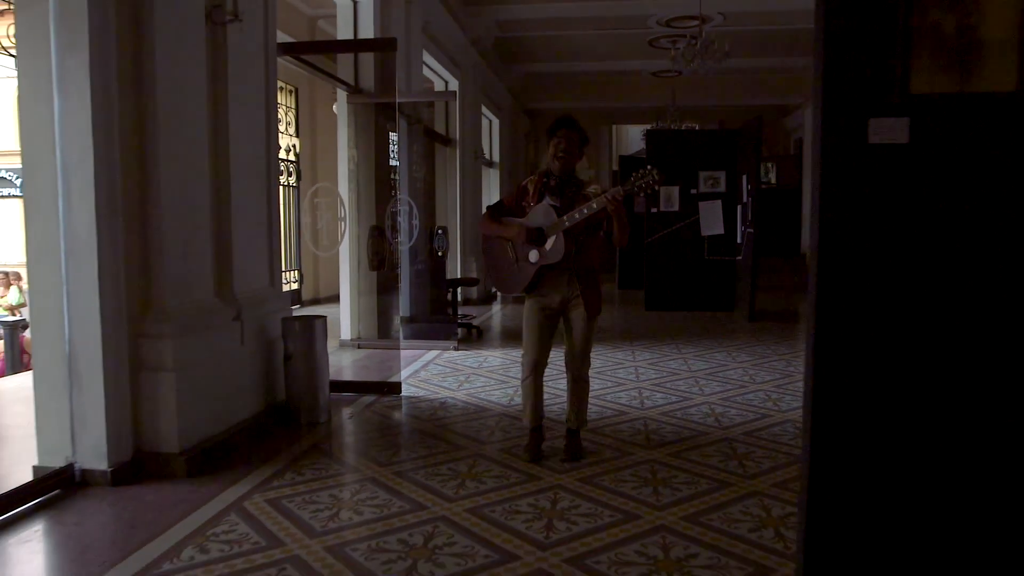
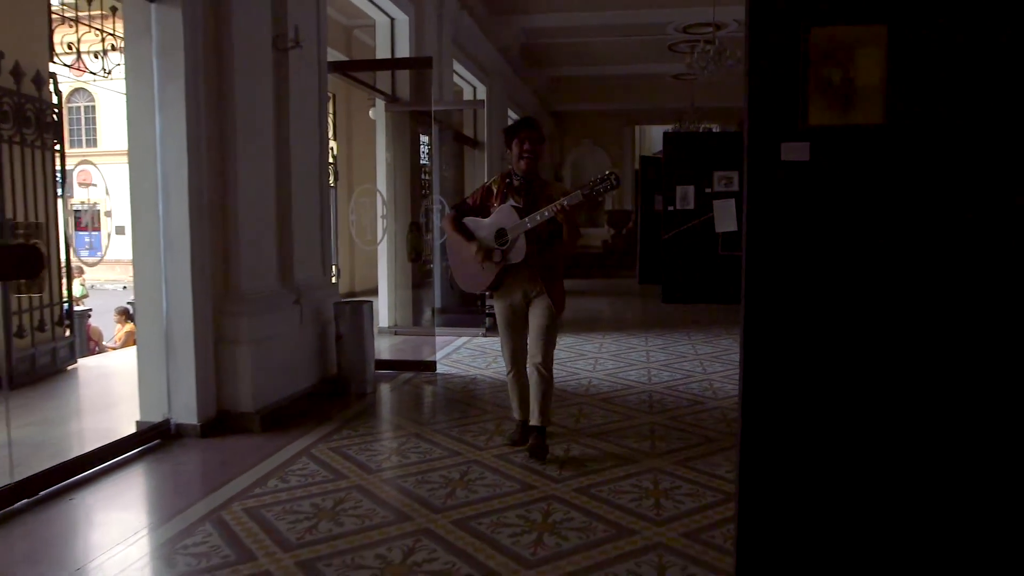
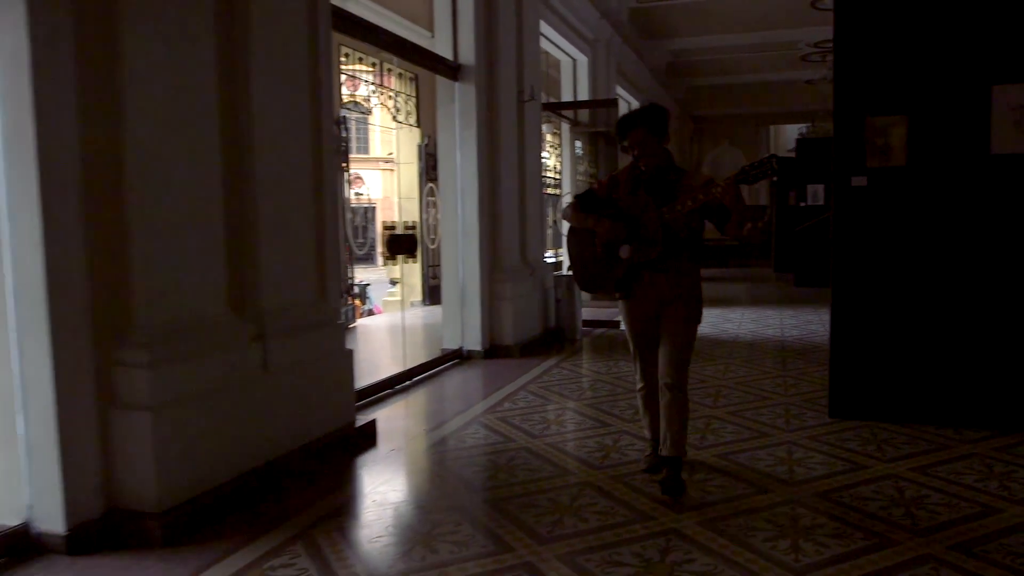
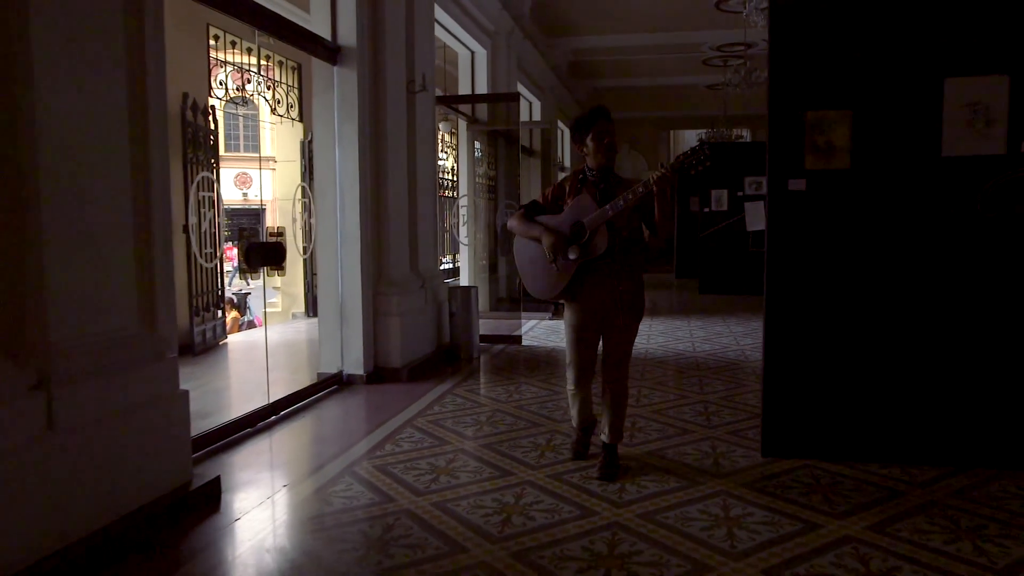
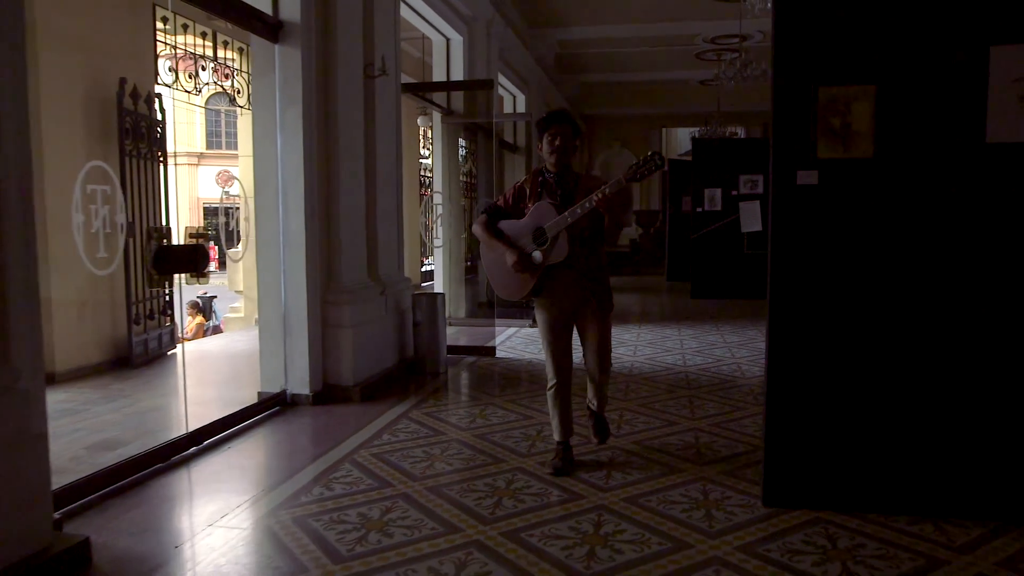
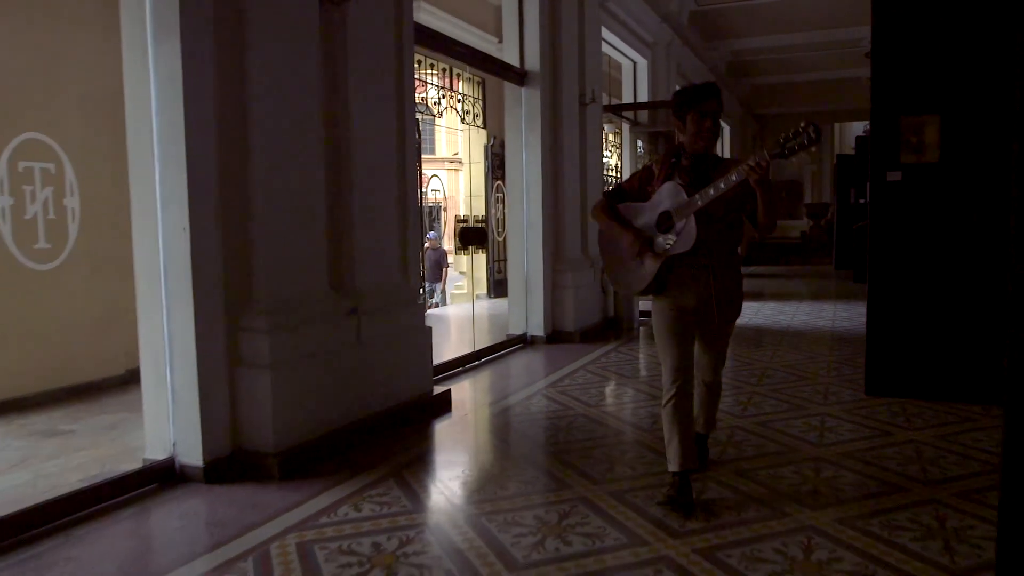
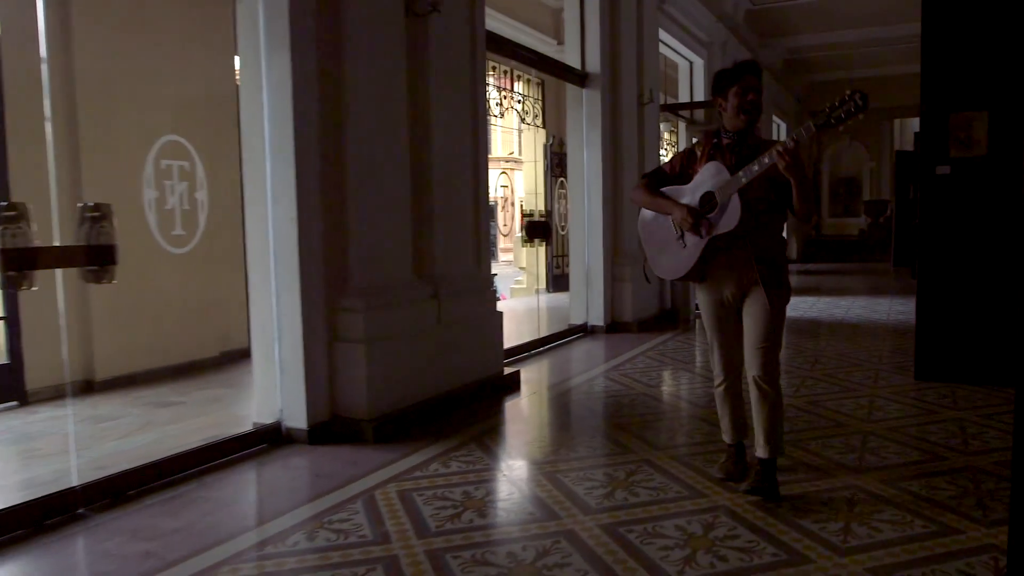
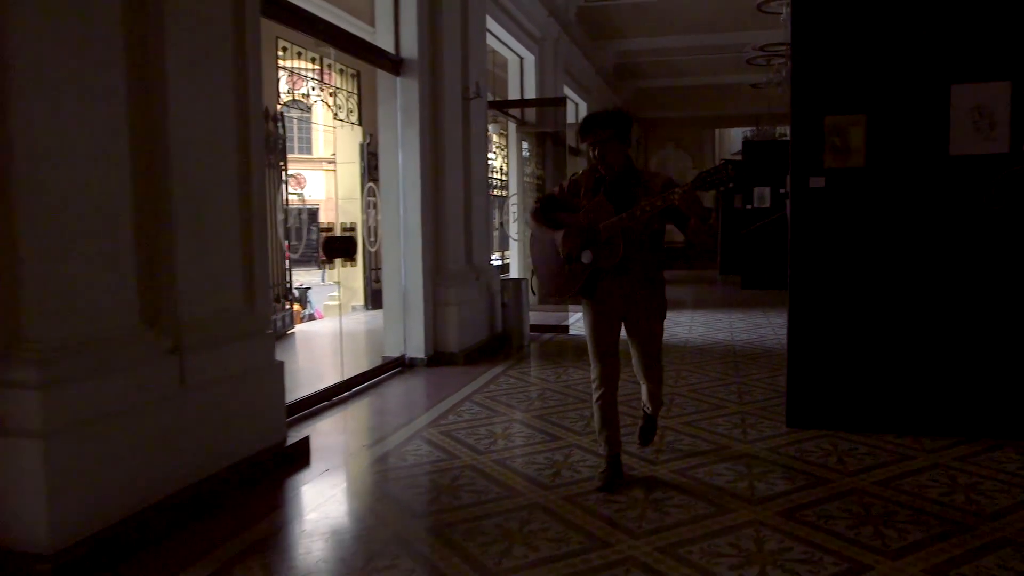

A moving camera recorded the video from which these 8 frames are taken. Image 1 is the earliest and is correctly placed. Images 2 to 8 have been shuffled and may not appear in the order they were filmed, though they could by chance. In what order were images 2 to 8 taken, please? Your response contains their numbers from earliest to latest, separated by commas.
2, 5, 4, 8, 3, 6, 7
